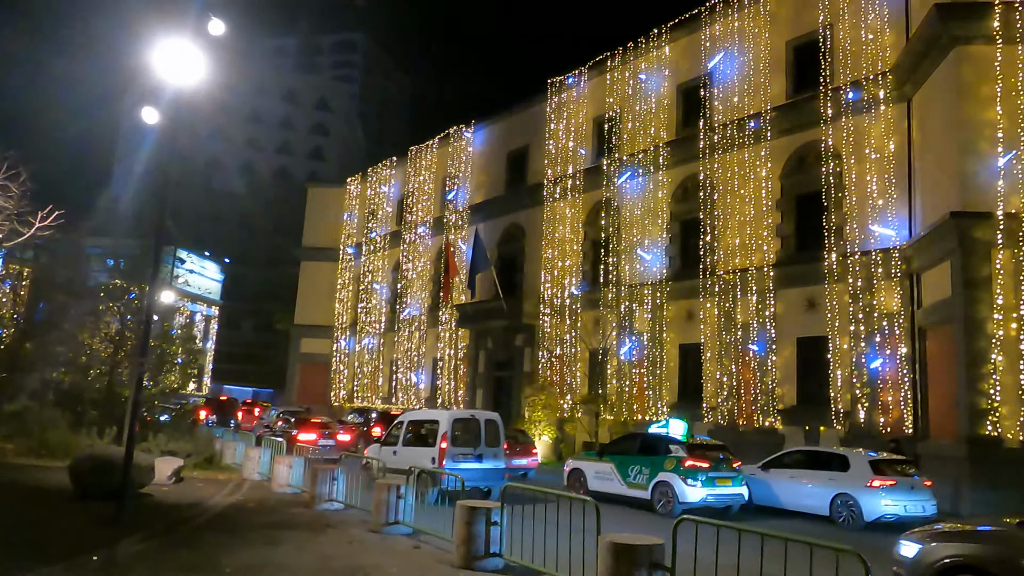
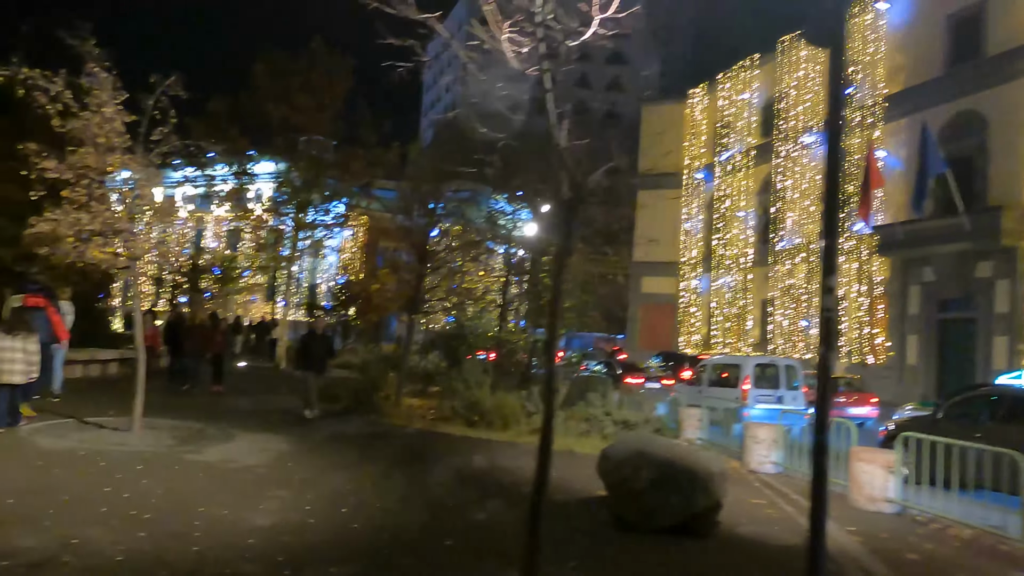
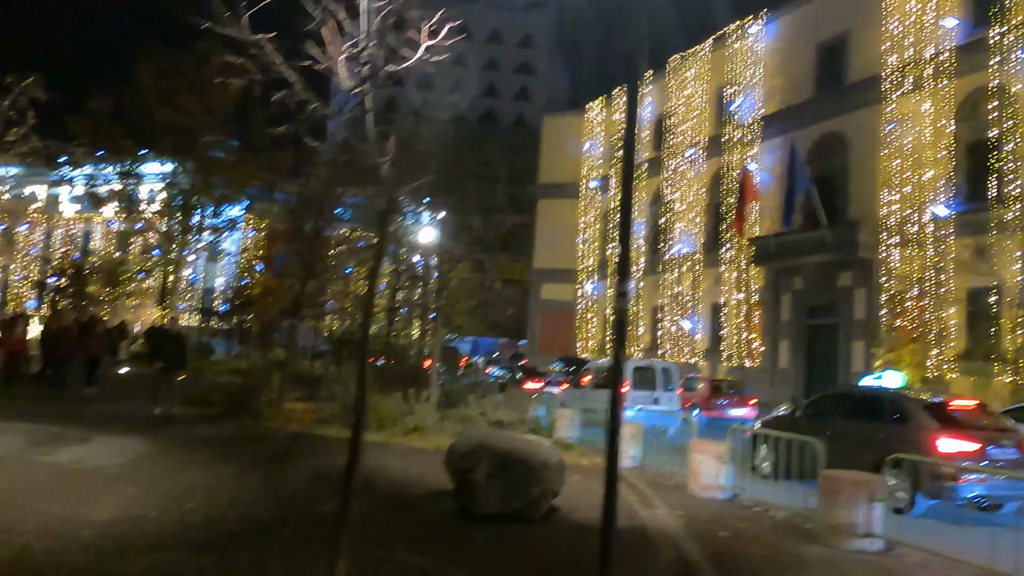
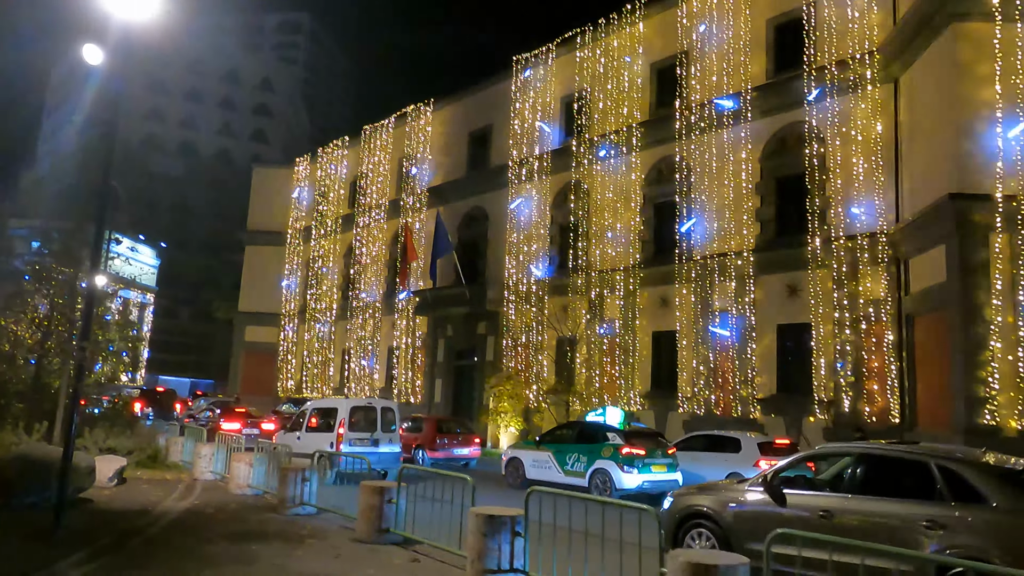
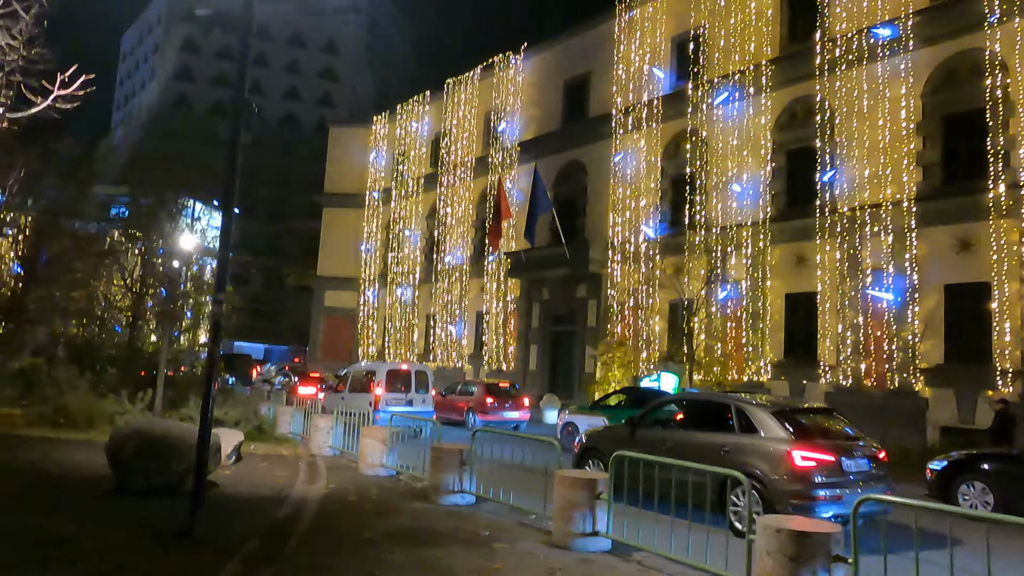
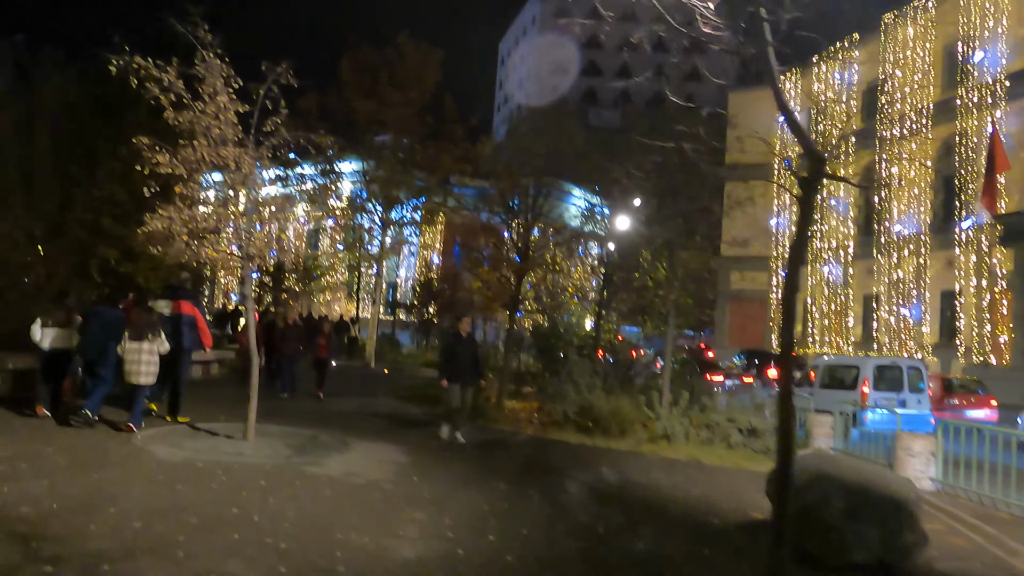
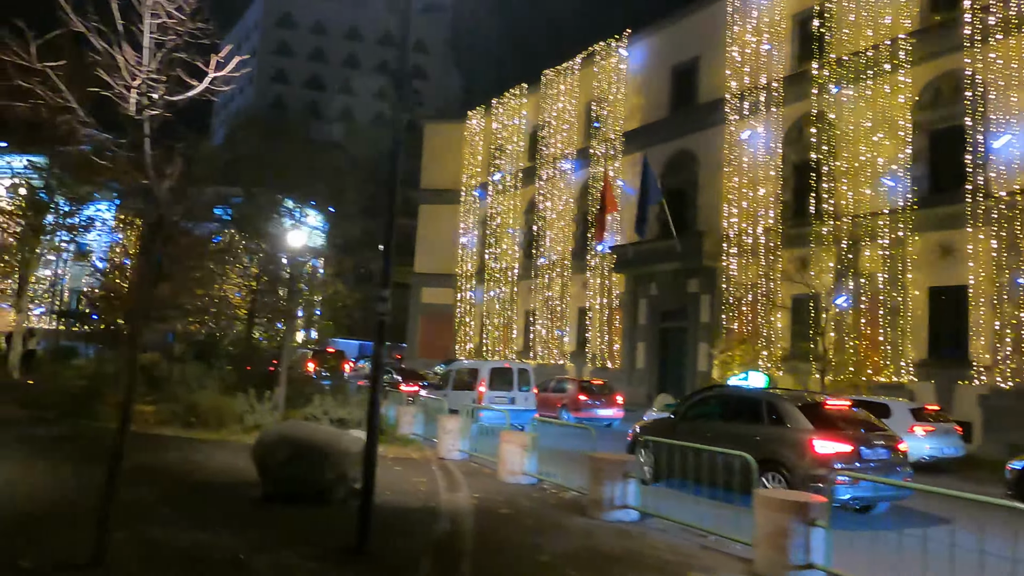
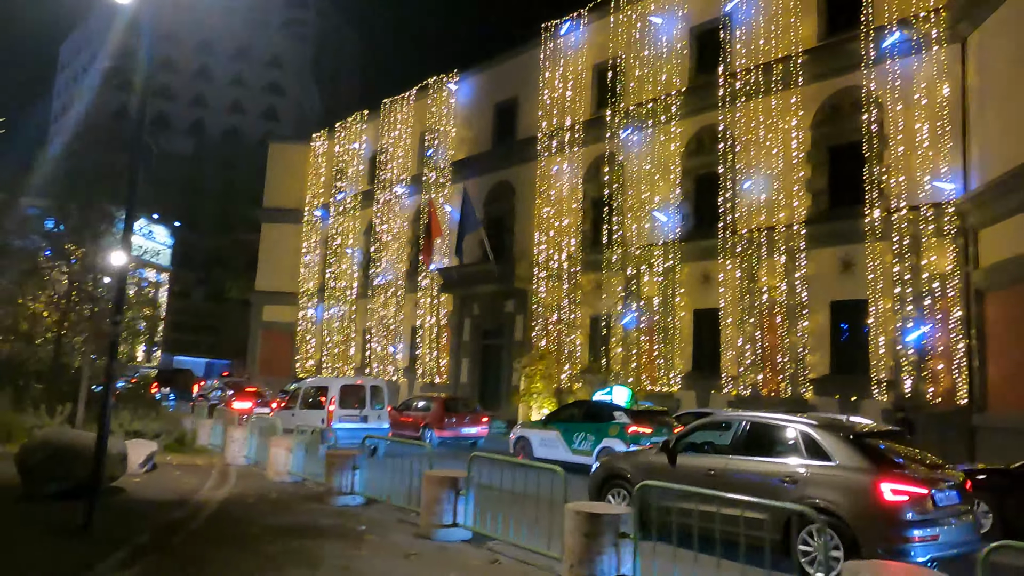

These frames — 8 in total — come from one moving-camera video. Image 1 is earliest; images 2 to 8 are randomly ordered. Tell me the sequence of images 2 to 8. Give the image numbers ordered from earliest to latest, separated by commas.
4, 8, 5, 7, 3, 2, 6
